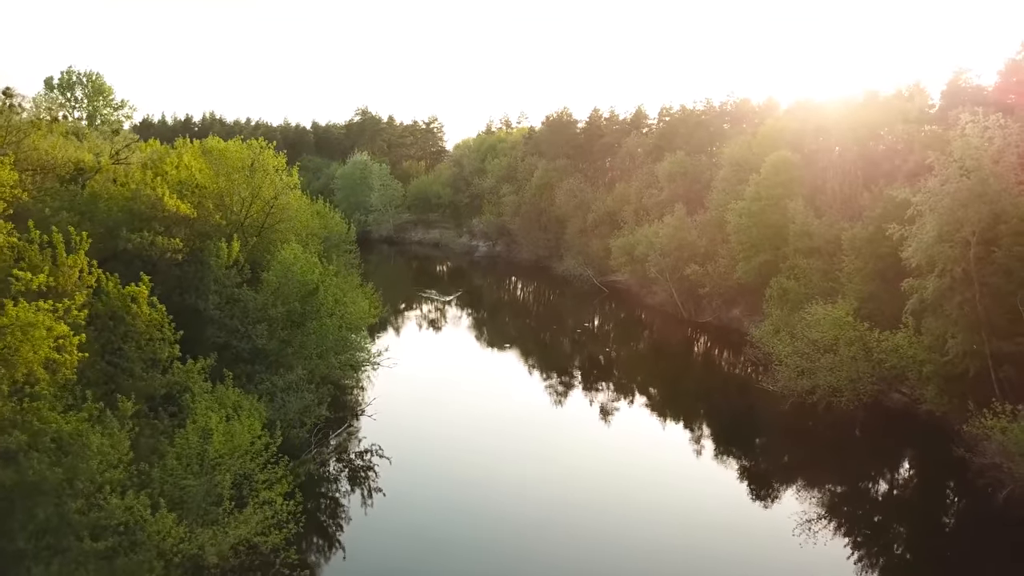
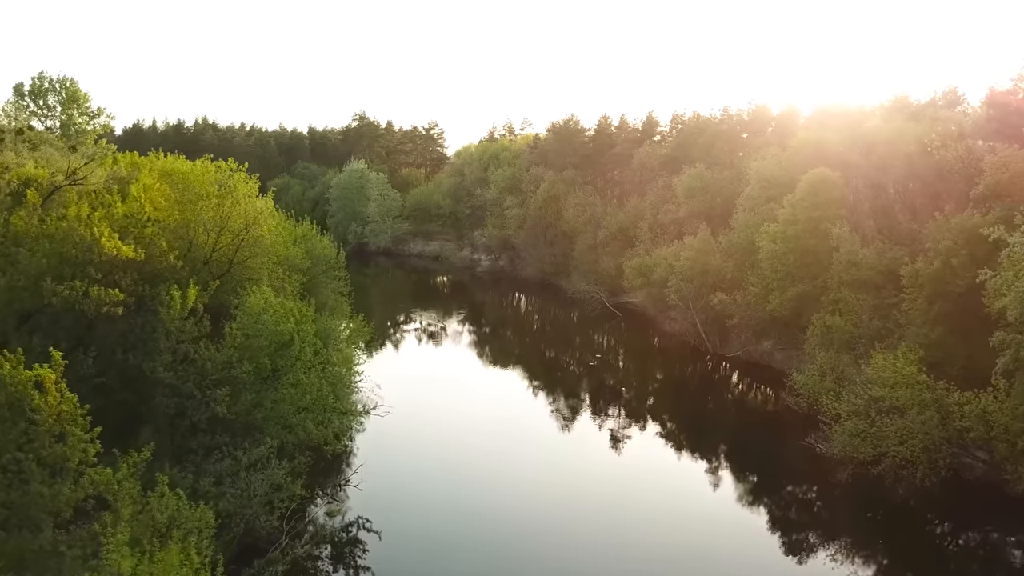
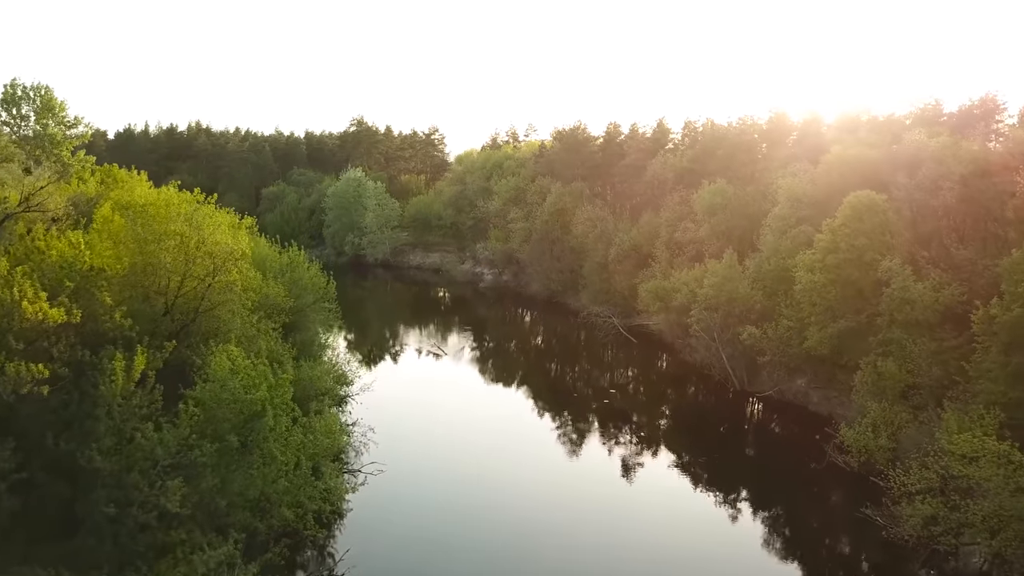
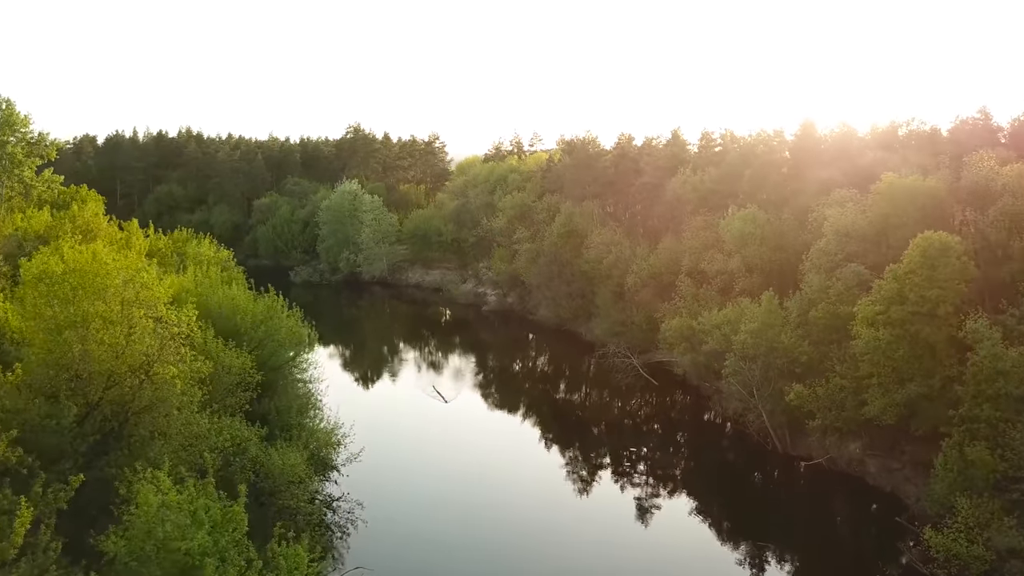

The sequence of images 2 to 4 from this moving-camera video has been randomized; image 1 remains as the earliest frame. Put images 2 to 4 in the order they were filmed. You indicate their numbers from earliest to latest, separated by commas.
2, 3, 4
